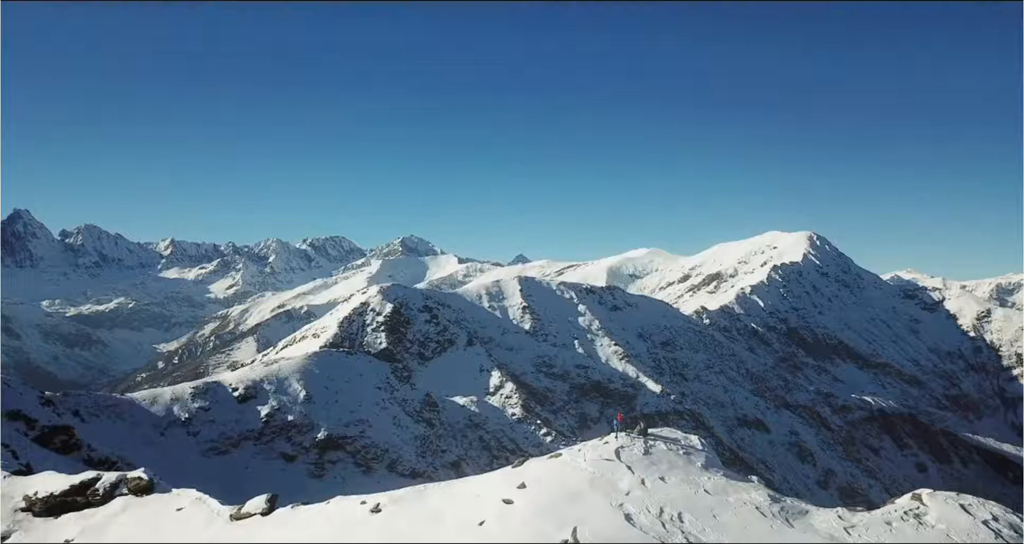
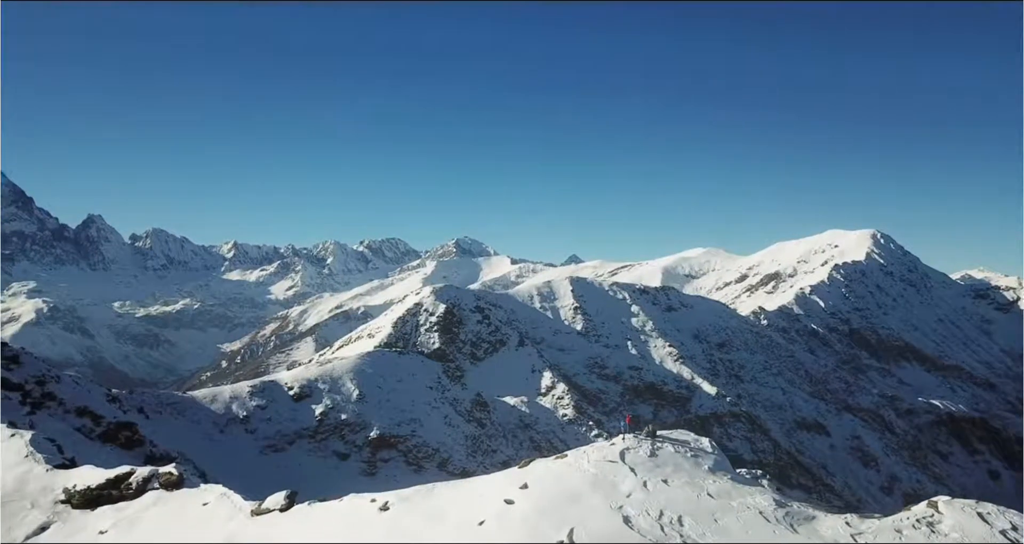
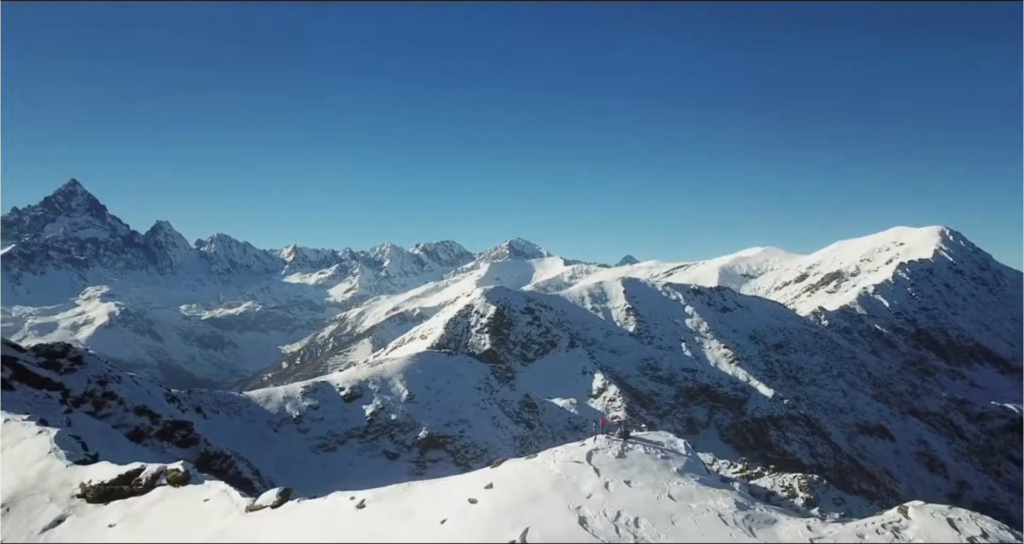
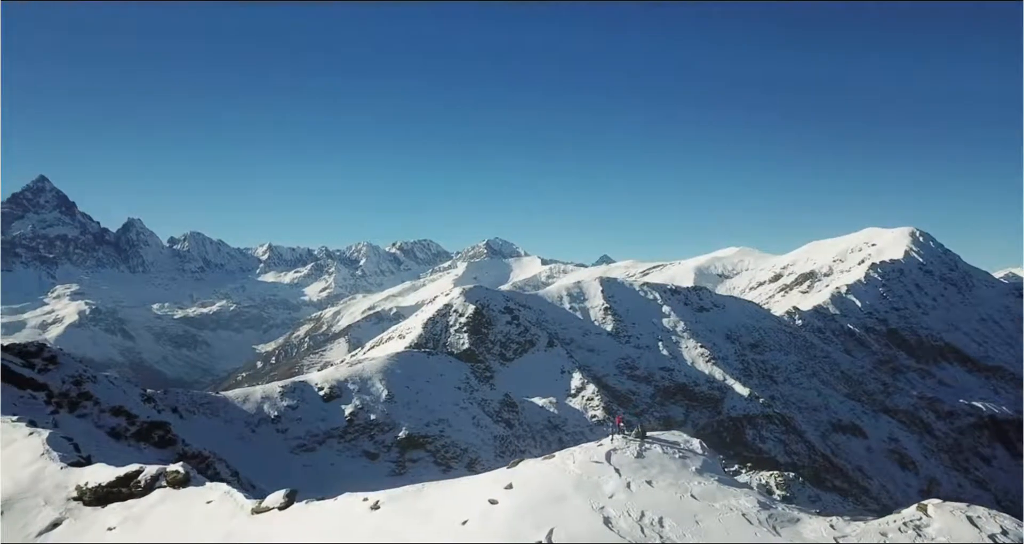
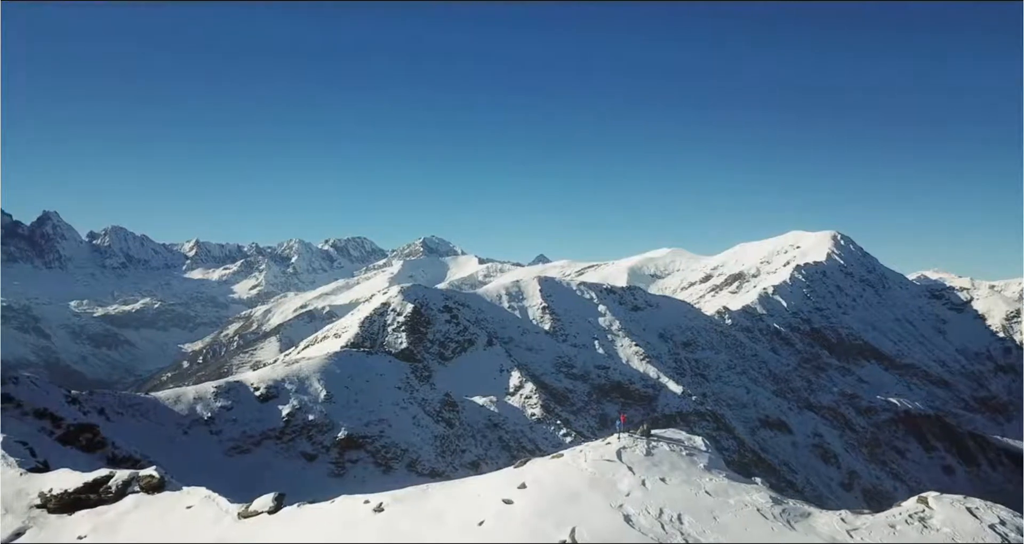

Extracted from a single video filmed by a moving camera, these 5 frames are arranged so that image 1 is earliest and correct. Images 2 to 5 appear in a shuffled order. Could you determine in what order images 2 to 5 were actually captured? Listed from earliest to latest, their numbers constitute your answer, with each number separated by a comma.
5, 2, 4, 3
